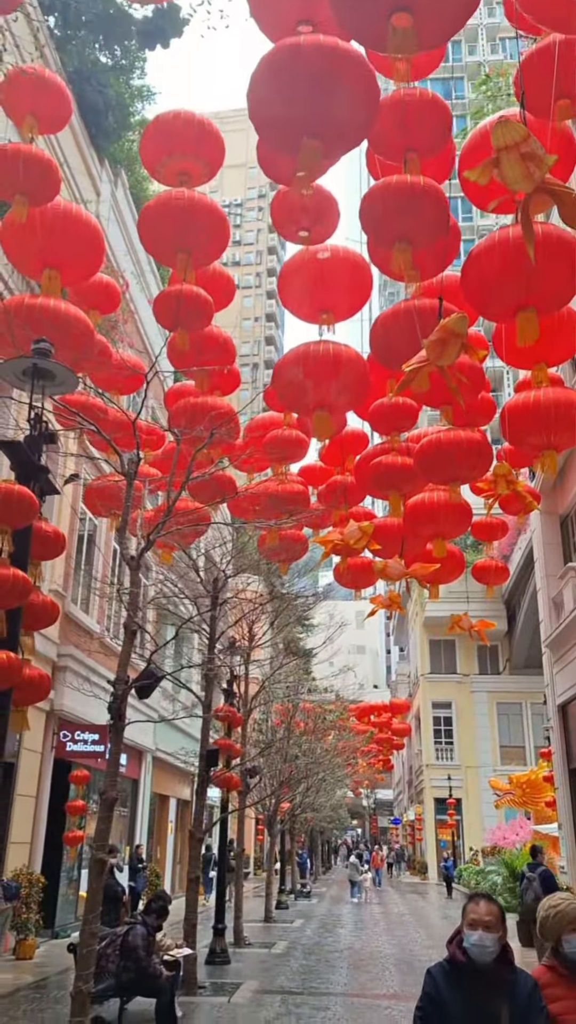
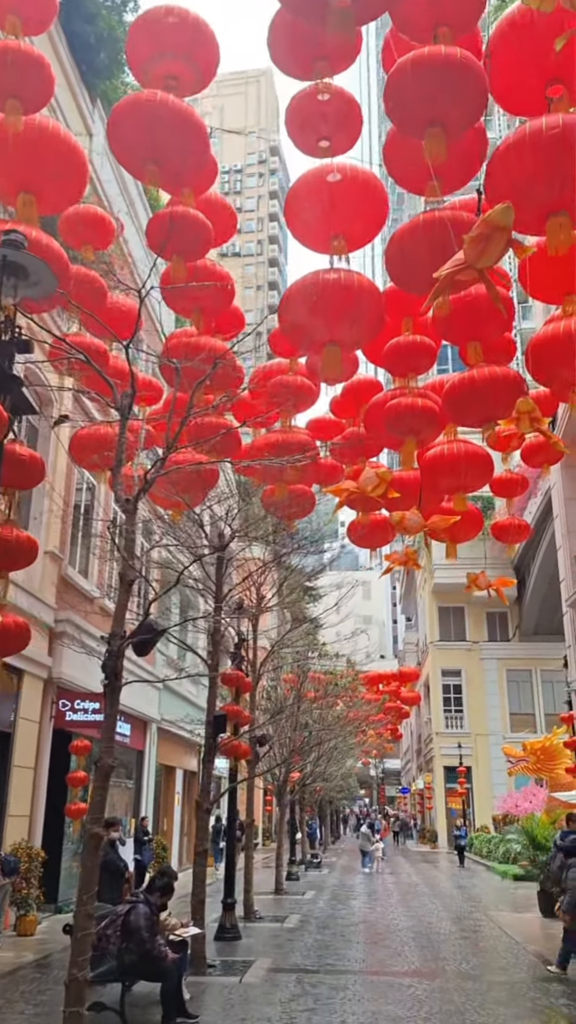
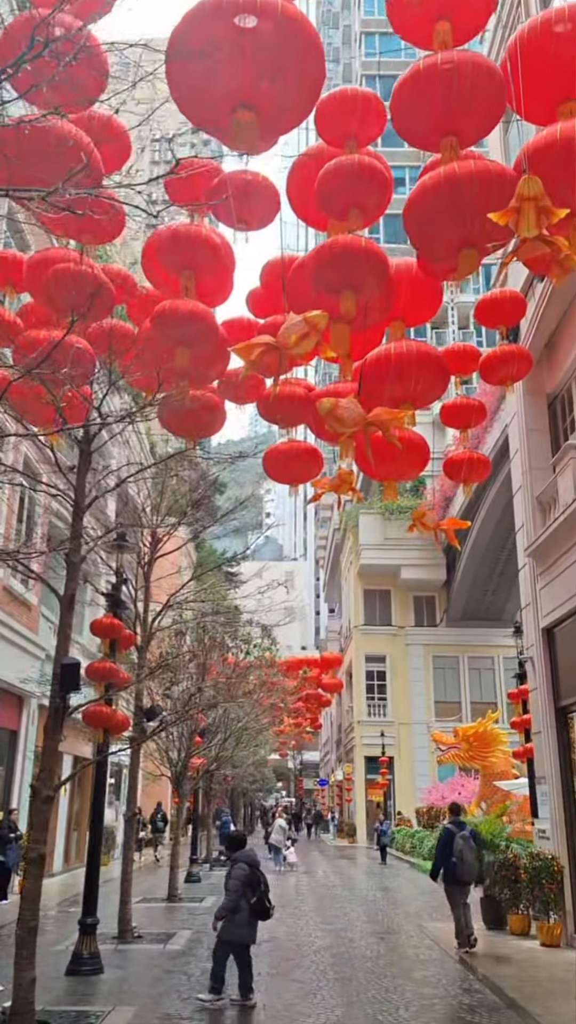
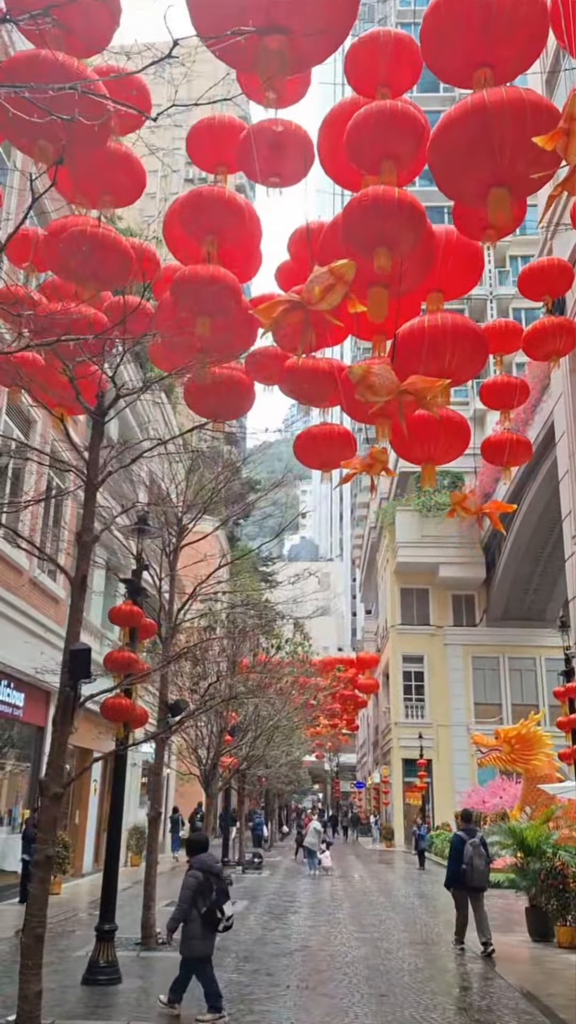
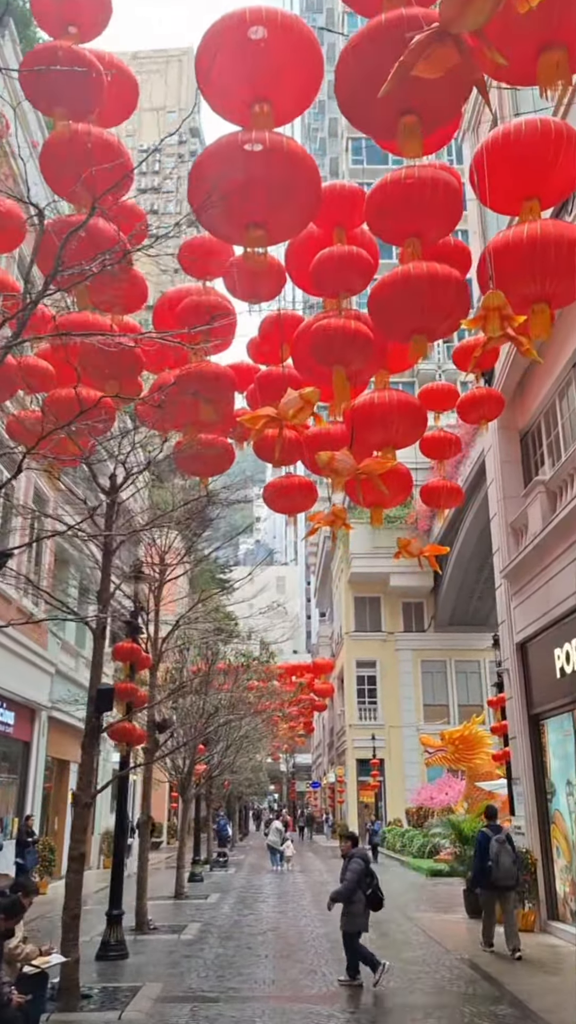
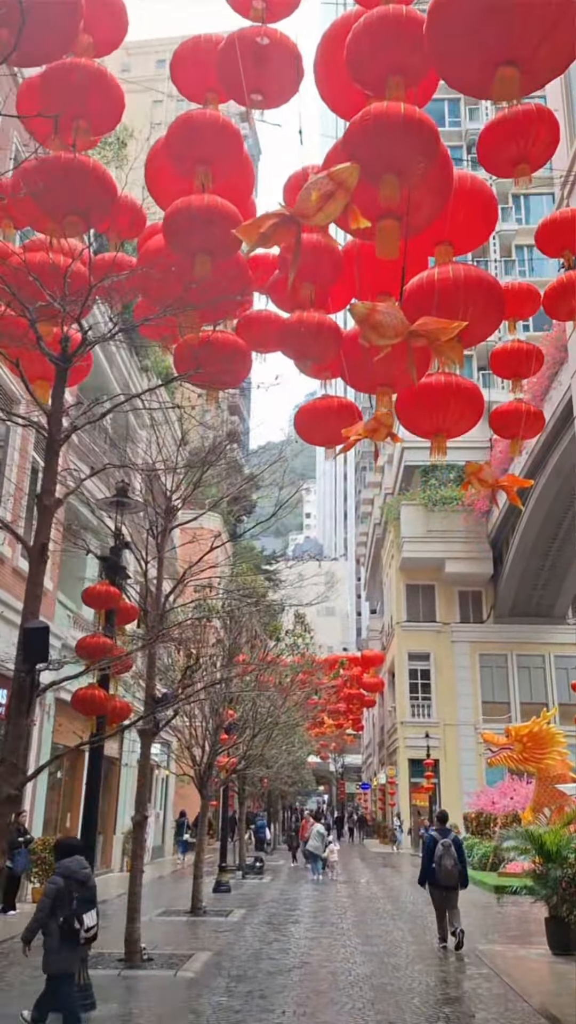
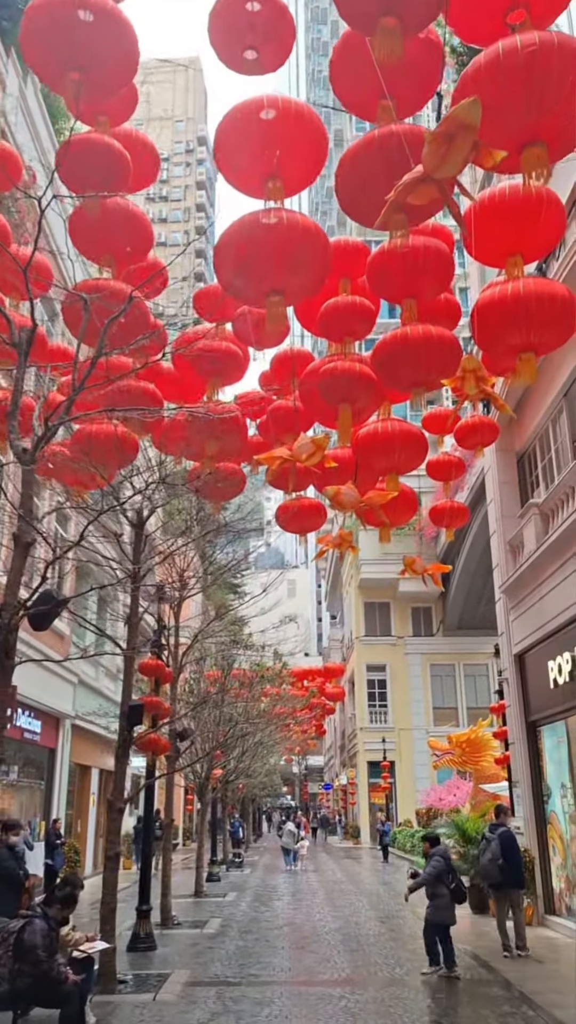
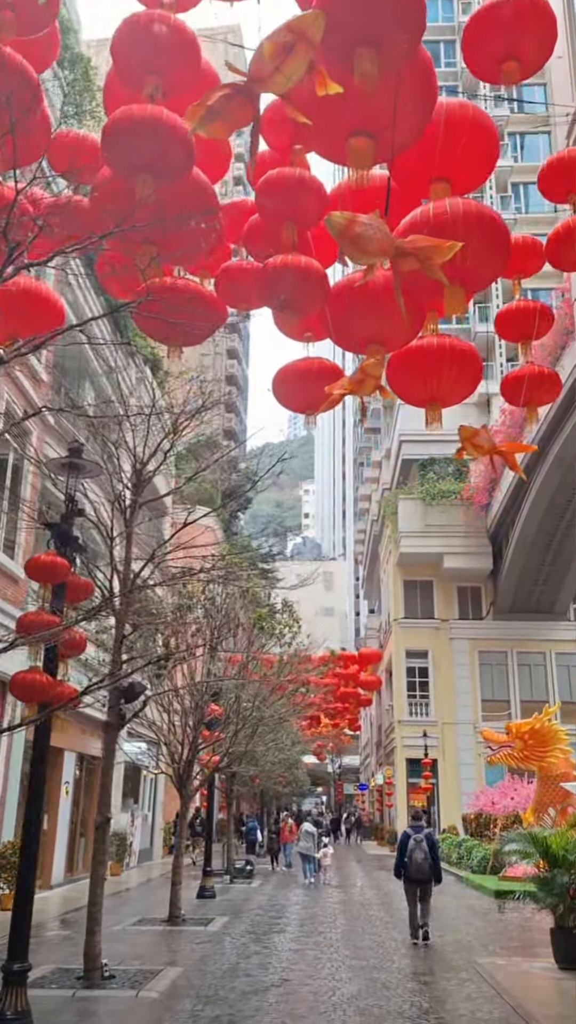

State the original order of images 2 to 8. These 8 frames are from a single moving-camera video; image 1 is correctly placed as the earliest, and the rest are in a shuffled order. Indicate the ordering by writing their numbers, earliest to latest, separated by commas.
2, 7, 5, 3, 4, 6, 8
